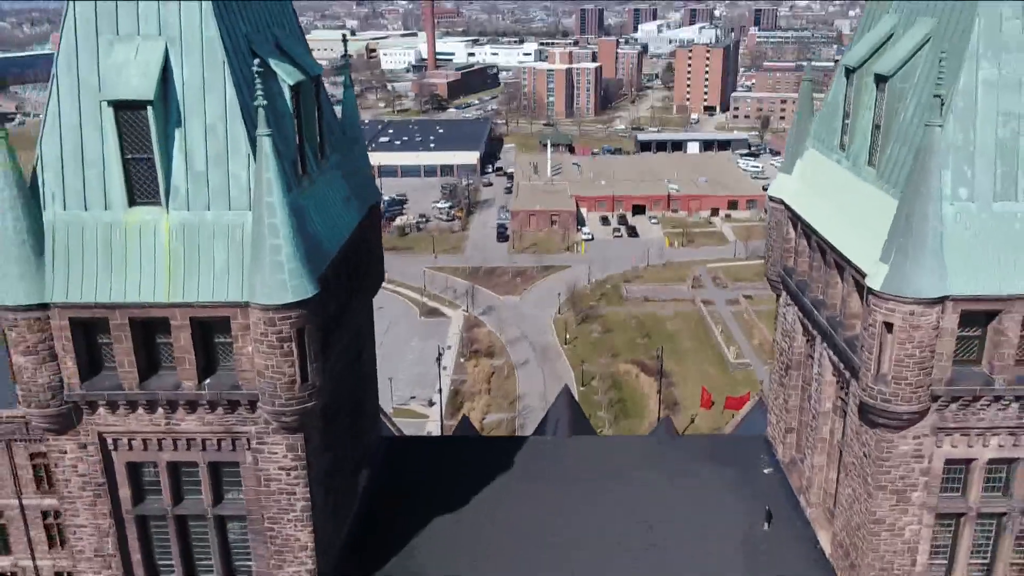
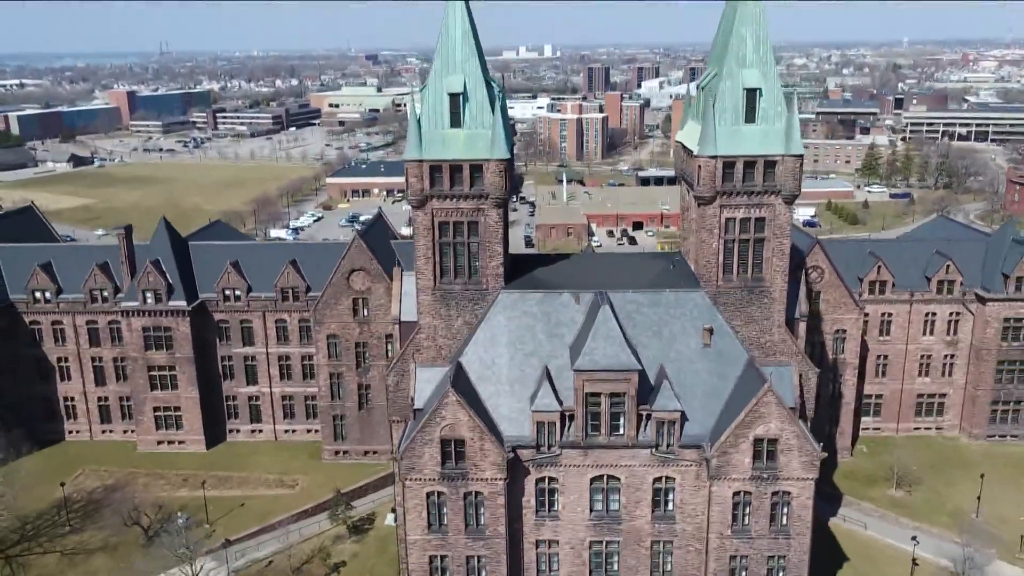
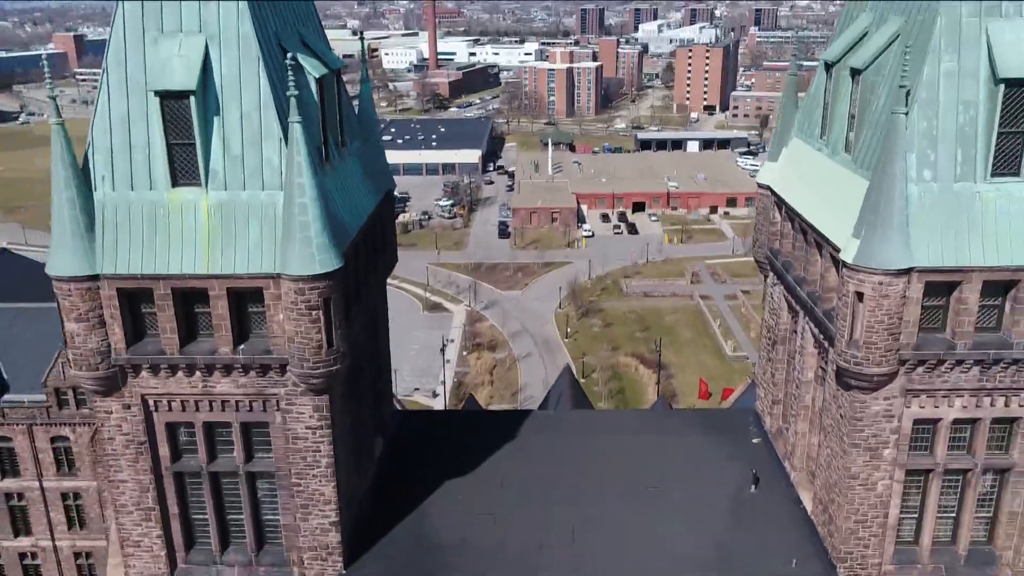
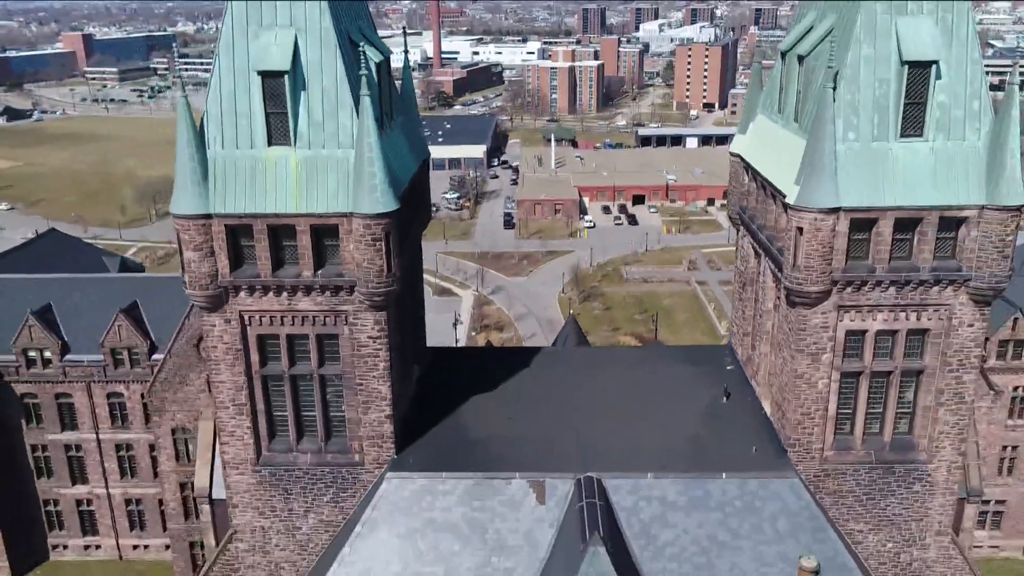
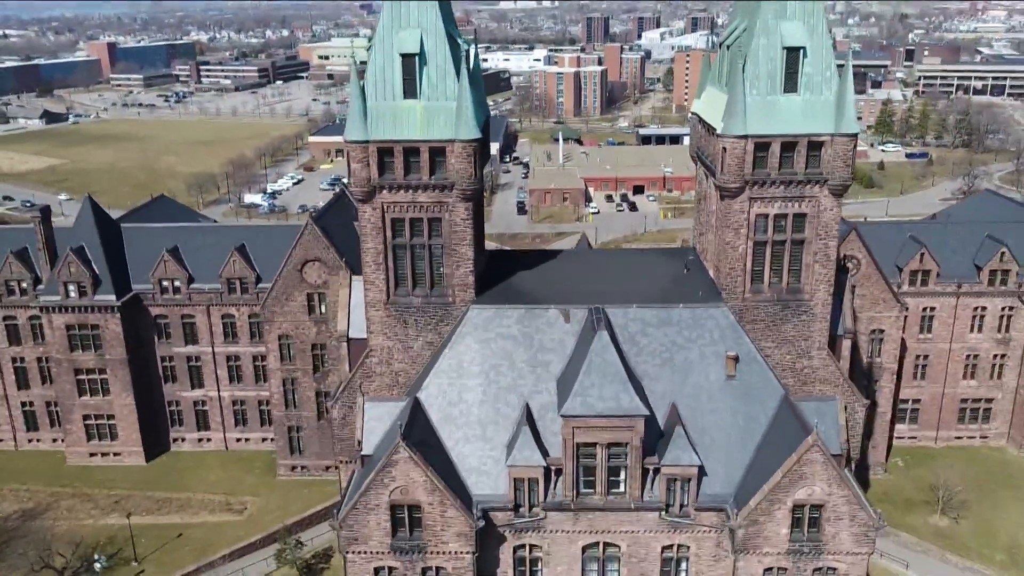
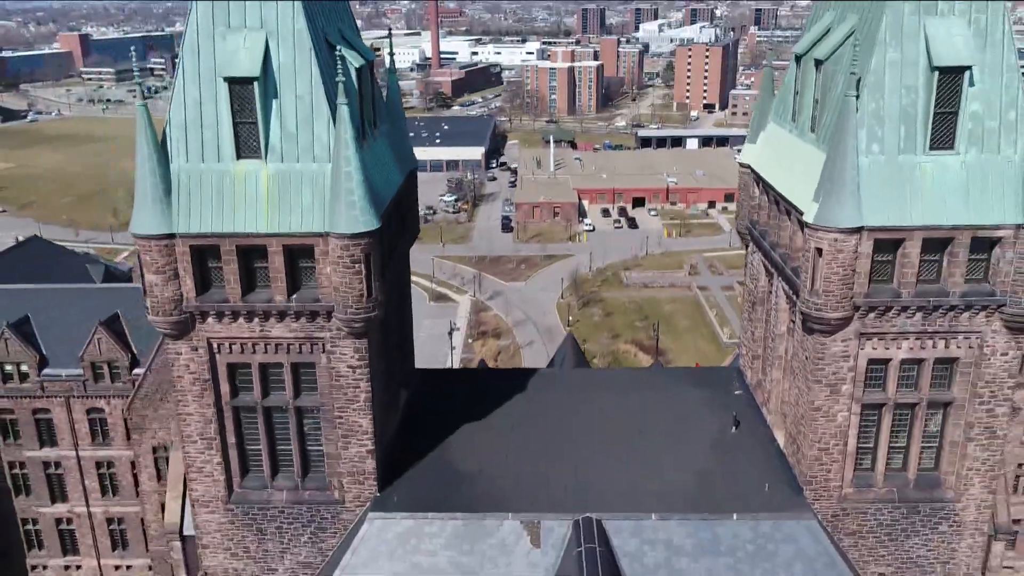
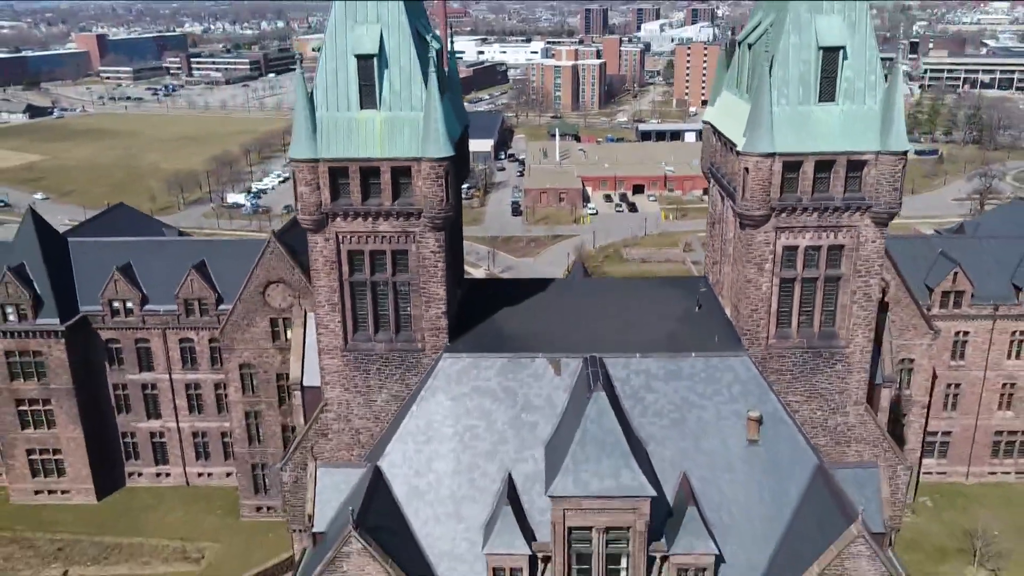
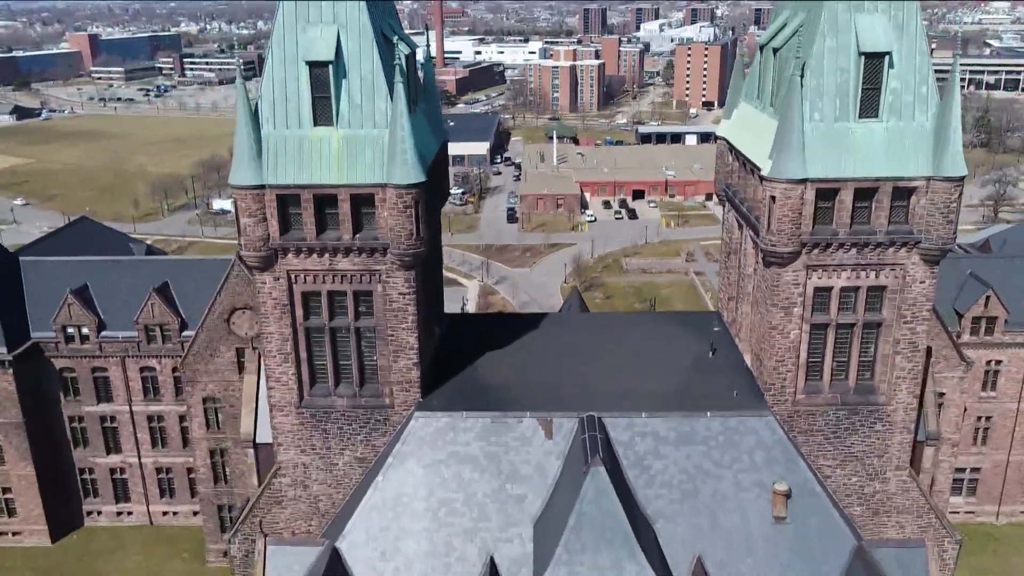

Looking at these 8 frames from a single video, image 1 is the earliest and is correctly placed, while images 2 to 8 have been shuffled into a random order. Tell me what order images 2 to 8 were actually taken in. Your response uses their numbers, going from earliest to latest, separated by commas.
3, 6, 4, 8, 7, 5, 2
